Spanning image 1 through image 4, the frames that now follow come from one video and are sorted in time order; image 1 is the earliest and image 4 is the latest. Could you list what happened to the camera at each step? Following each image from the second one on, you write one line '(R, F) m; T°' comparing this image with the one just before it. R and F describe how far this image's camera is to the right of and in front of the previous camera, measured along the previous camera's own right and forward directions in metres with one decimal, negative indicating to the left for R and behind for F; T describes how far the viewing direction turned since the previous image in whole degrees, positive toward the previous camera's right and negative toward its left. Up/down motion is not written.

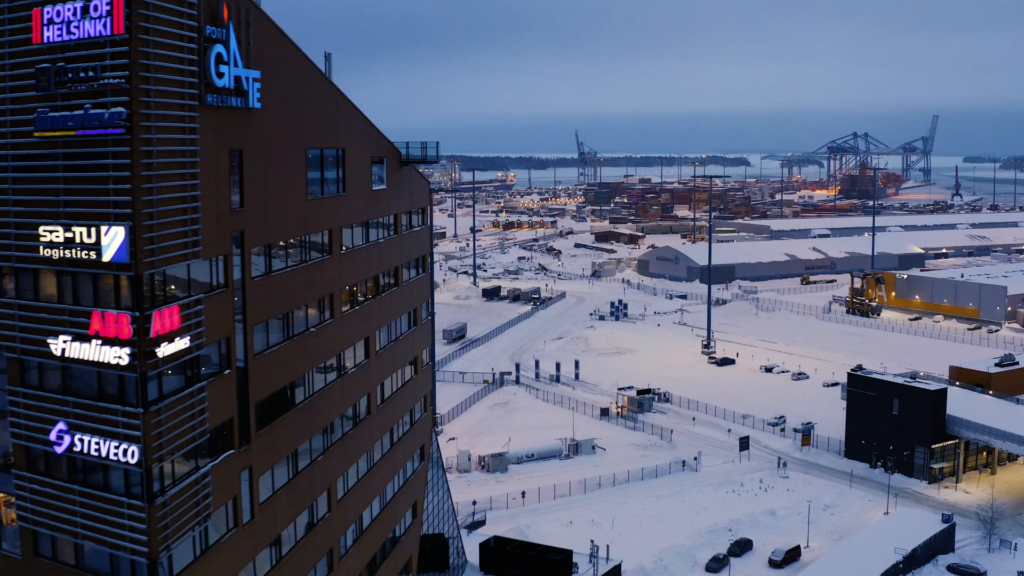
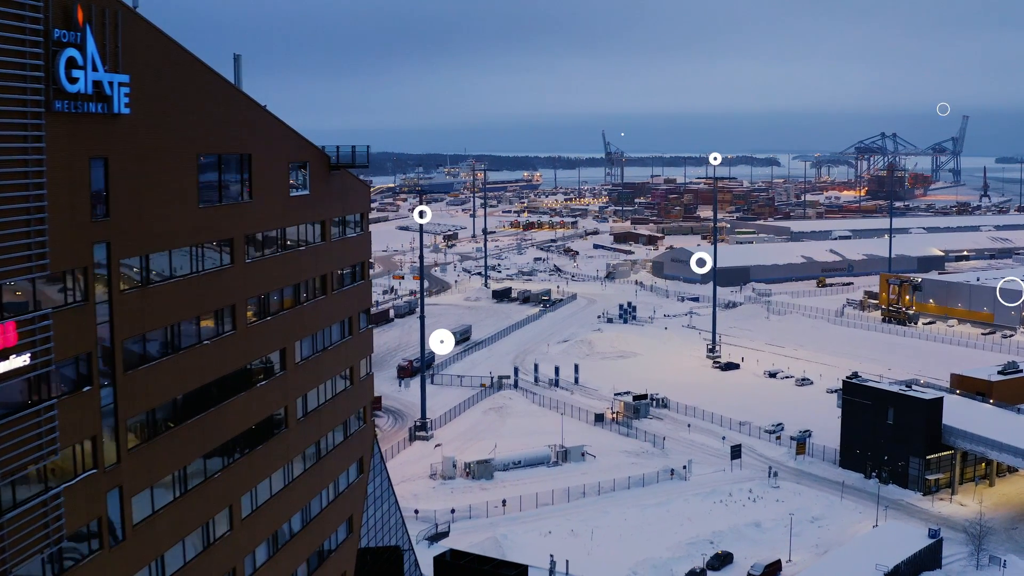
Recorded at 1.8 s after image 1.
(+1.7, +0.6) m; -2°
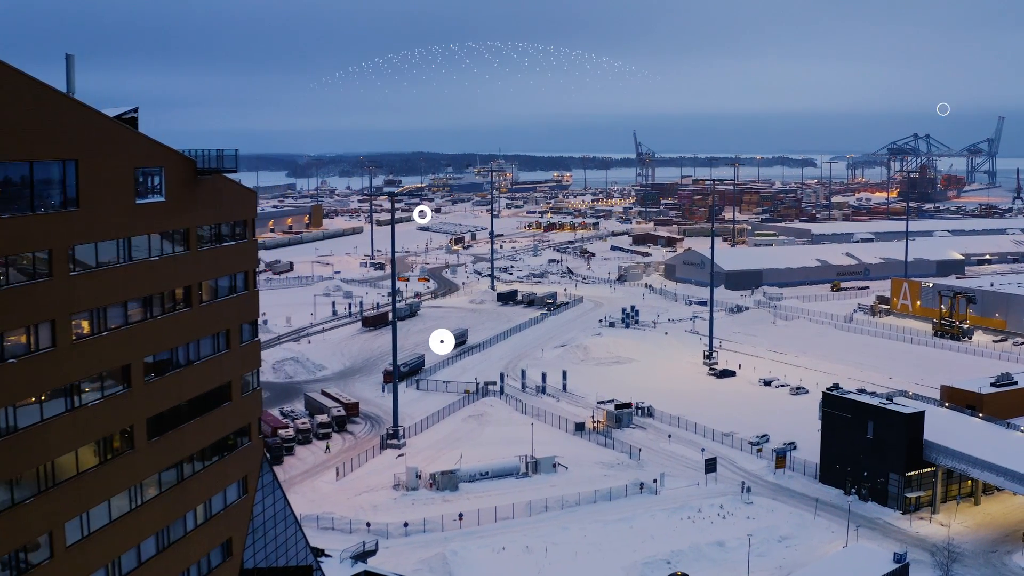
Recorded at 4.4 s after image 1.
(+2.6, +1.1) m; -2°
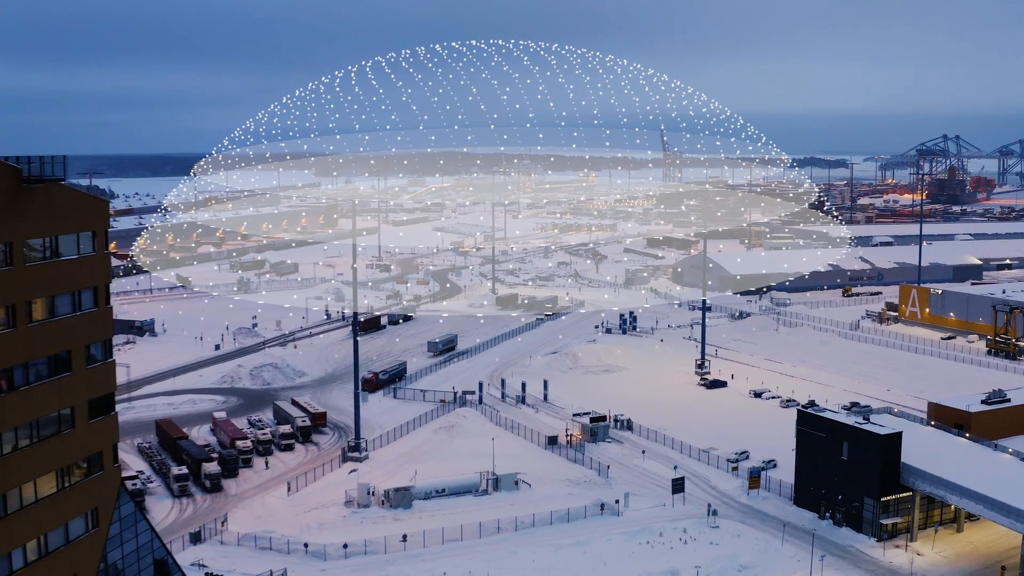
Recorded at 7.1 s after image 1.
(+2.7, +1.7) m; -2°
